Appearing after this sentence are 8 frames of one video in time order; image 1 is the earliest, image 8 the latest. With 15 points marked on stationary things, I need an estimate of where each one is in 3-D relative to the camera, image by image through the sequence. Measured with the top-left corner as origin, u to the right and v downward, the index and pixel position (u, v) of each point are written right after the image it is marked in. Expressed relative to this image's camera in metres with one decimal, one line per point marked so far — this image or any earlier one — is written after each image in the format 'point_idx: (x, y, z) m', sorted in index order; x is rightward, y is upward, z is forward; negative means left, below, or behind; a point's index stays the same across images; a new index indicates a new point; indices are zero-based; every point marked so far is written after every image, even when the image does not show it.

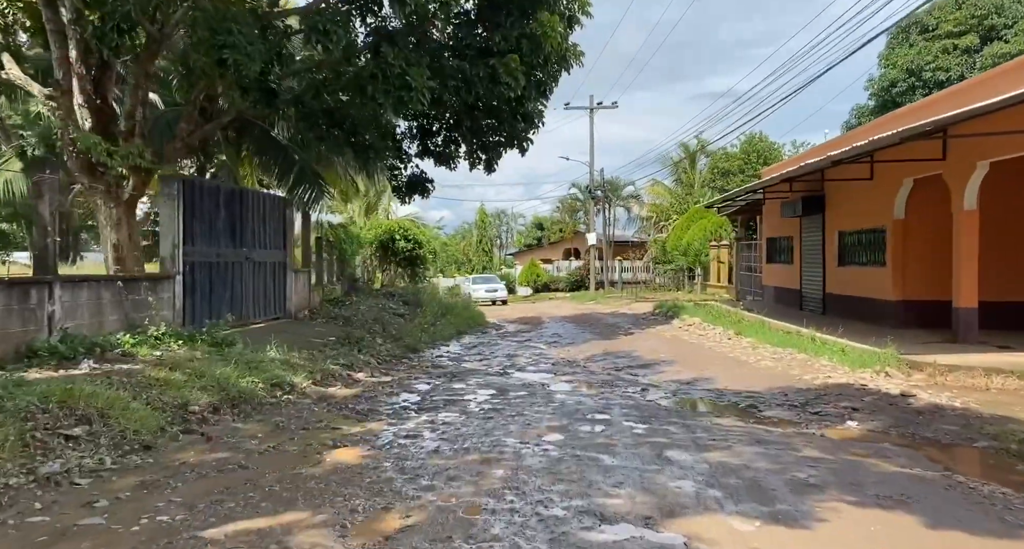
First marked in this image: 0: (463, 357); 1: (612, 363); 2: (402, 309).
0: (-0.8, -1.4, +12.4) m
1: (+1.5, -1.4, +11.3) m
2: (-3.0, -1.0, +19.4) m
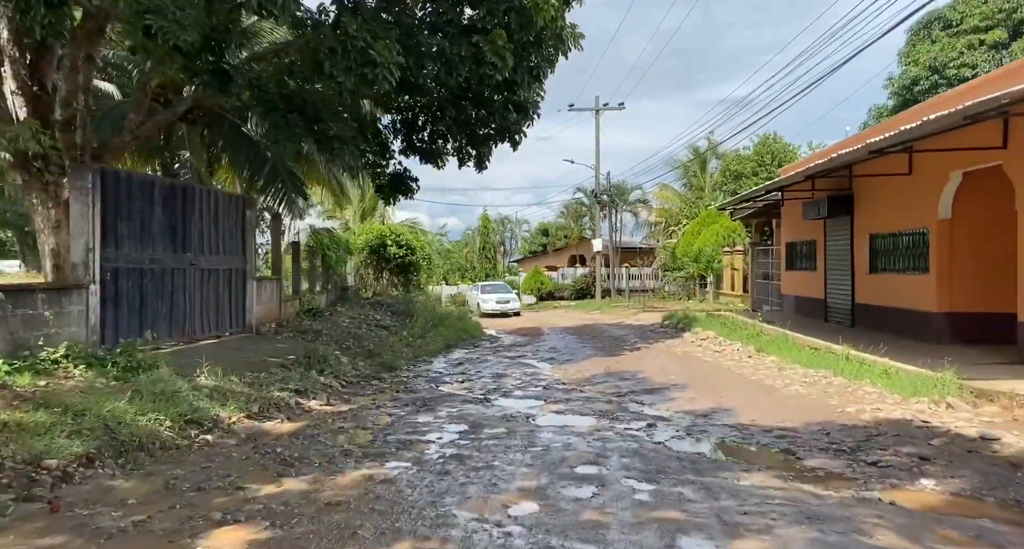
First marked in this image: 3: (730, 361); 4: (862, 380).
0: (-1.0, -1.6, +10.8) m
1: (+1.3, -1.5, +9.7) m
2: (-3.1, -1.2, +17.9) m
3: (+3.3, -1.3, +11.2) m
4: (+4.1, -1.2, +8.5) m
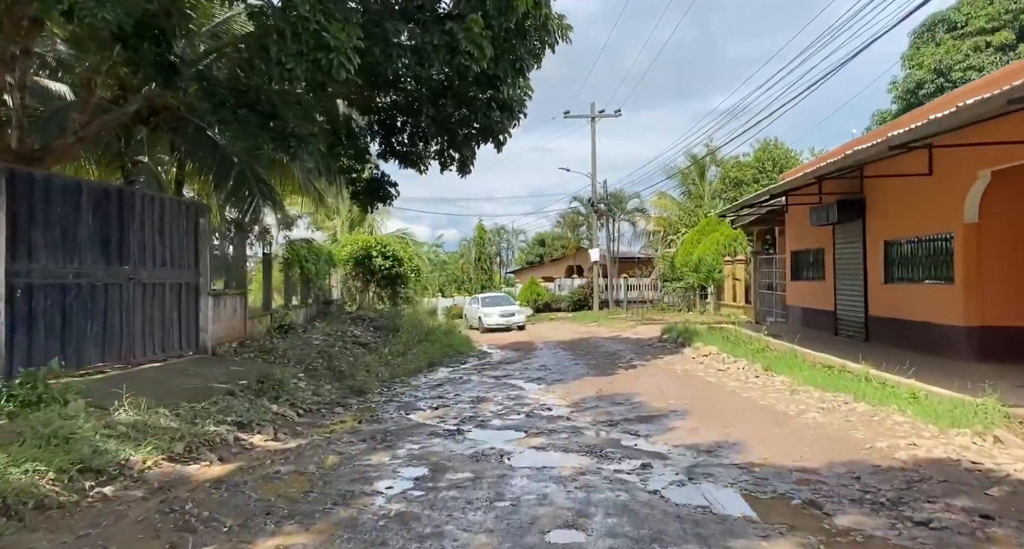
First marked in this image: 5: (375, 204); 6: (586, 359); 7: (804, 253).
0: (-1.2, -1.7, +9.8) m
1: (+1.1, -1.6, +8.6) m
2: (-3.3, -1.5, +16.8) m
3: (+3.1, -1.5, +10.1) m
4: (+3.8, -1.3, +7.4) m
5: (-2.7, +1.4, +14.6) m
6: (+1.5, -1.7, +14.6) m
7: (+6.8, +0.5, +17.1) m
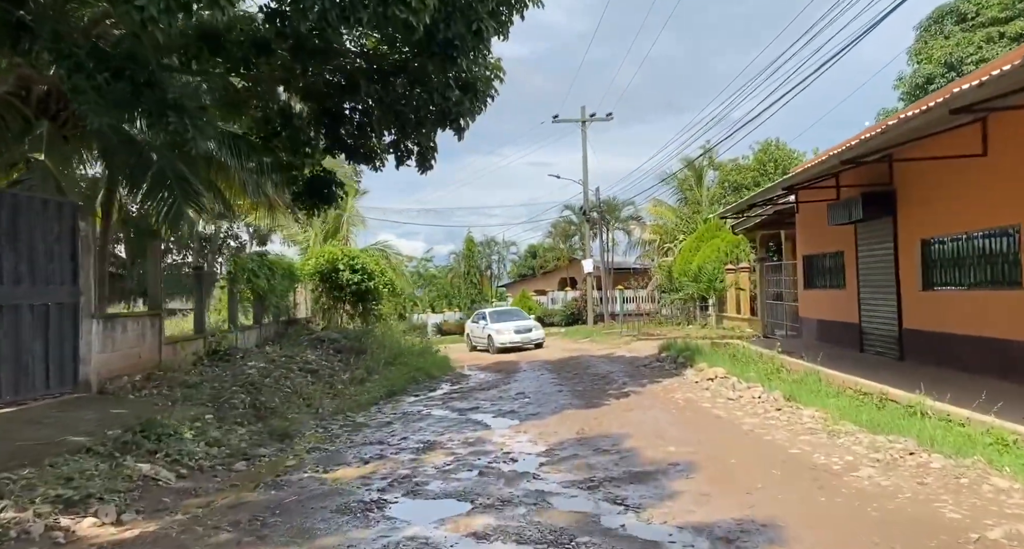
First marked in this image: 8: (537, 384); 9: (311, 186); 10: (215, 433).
0: (-1.7, -1.9, +7.7) m
1: (+0.7, -1.7, +6.5) m
2: (-3.8, -1.8, +14.7) m
3: (+2.6, -1.6, +8.0) m
4: (+3.4, -1.3, +5.3) m
5: (-3.2, +1.1, +12.6) m
6: (+1.0, -1.9, +12.5) m
7: (+6.3, +0.3, +15.1) m
8: (+0.4, -2.0, +13.1) m
9: (-3.4, +1.5, +12.3) m
10: (-3.2, -1.7, +7.9) m
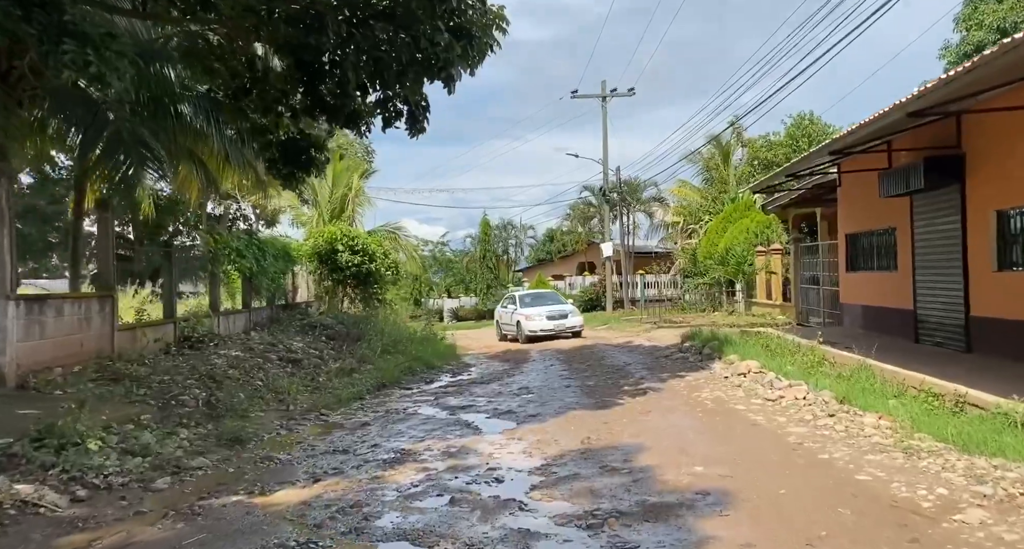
0: (-1.8, -1.6, +6.3) m
1: (+0.5, -1.5, +5.1) m
2: (-3.7, -1.4, +13.3) m
3: (+2.5, -1.3, +6.5) m
4: (+3.2, -1.2, +3.8) m
5: (-3.2, +1.5, +11.2) m
6: (+1.1, -1.6, +11.0) m
7: (+6.4, +0.7, +13.4) m
8: (+0.5, -1.6, +11.7) m
9: (-3.3, +1.8, +10.9) m
10: (-3.3, -1.4, +6.5) m
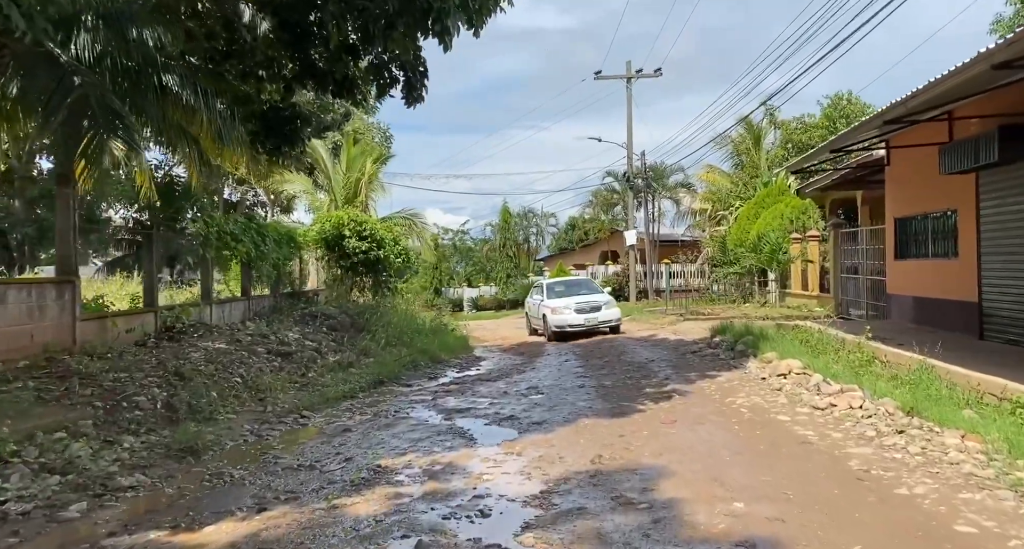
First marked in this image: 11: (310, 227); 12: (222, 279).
0: (-1.8, -1.5, +5.2) m
1: (+0.4, -1.4, +3.9) m
2: (-3.5, -1.2, +12.3) m
3: (+2.5, -1.2, +5.3) m
4: (+3.1, -1.1, +2.6) m
5: (-3.0, +1.7, +10.1) m
6: (+1.2, -1.4, +9.9) m
7: (+6.6, +0.9, +12.1) m
8: (+0.6, -1.4, +10.5) m
9: (-3.2, +2.0, +9.8) m
10: (-3.3, -1.3, +5.5) m
11: (-5.2, +1.2, +19.1) m
12: (-5.5, -0.1, +14.2) m
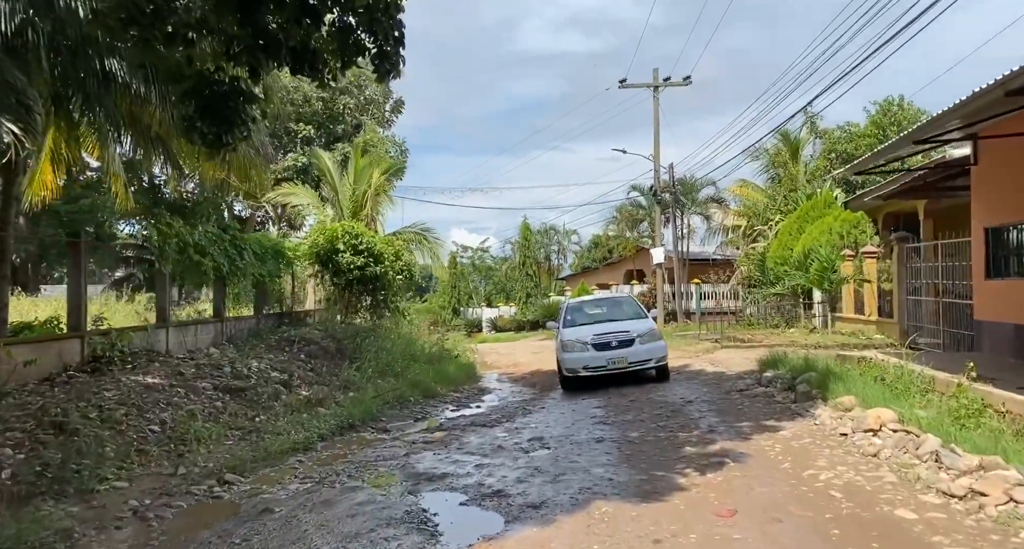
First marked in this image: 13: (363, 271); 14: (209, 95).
0: (-2.0, -1.6, +3.1) m
1: (+0.2, -1.4, +1.8) m
2: (-3.4, -1.4, +10.3) m
3: (+2.3, -1.3, +3.1) m
4: (+2.8, -1.1, +0.4) m
5: (-3.0, +1.5, +8.2) m
6: (+1.2, -1.6, +7.7) m
7: (+6.7, +0.6, +9.8) m
8: (+0.7, -1.7, +8.4) m
9: (-3.2, +1.8, +7.9) m
10: (-3.4, -1.4, +3.5) m
11: (-4.9, +0.8, +17.2) m
12: (-5.4, -0.4, +12.3) m
13: (-3.5, +0.1, +17.3) m
14: (-3.1, +1.9, +7.8) m
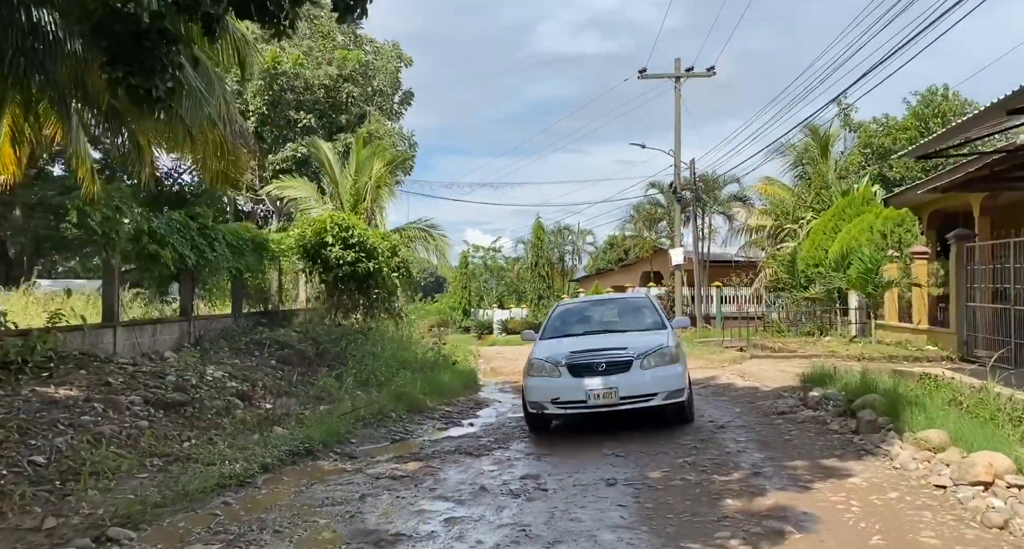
0: (-2.2, -1.5, +1.6) m
1: (0.0, -1.4, +0.2) m
2: (-3.4, -1.3, +8.8) m
3: (+2.1, -1.3, +1.5) m
4: (+2.6, -1.1, -1.3) m
5: (-3.1, +1.6, +6.6) m
6: (+1.1, -1.5, +6.1) m
7: (+6.7, +0.6, +8.0) m
8: (+0.6, -1.6, +6.8) m
9: (-3.2, +1.9, +6.4) m
10: (-3.6, -1.3, +2.0) m
11: (-4.8, +0.9, +15.7) m
12: (-5.4, -0.3, +10.8) m
13: (-3.3, +0.1, +15.8) m
14: (-3.1, +1.9, +6.3) m
